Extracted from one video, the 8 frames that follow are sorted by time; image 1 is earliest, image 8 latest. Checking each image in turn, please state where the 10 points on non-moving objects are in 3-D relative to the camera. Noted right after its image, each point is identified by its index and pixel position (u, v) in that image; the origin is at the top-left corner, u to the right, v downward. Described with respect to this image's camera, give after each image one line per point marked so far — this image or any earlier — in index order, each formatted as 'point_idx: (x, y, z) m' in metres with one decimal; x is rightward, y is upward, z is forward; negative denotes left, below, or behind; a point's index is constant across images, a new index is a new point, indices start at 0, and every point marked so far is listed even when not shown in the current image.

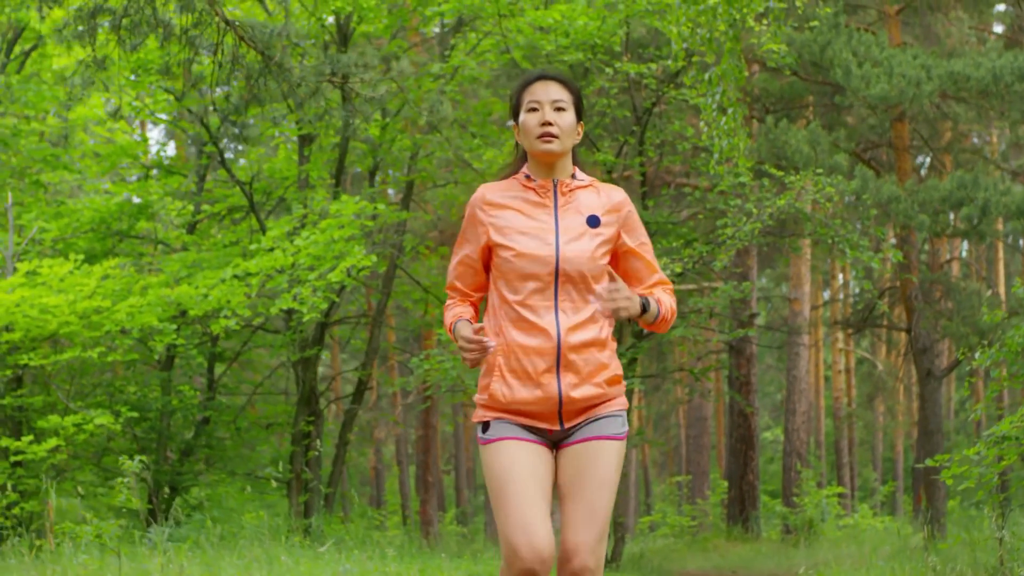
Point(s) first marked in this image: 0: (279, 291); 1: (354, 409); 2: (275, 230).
0: (-2.5, 0.0, +11.8) m
1: (-1.9, -1.5, +13.1) m
2: (-2.4, +0.6, +11.3) m
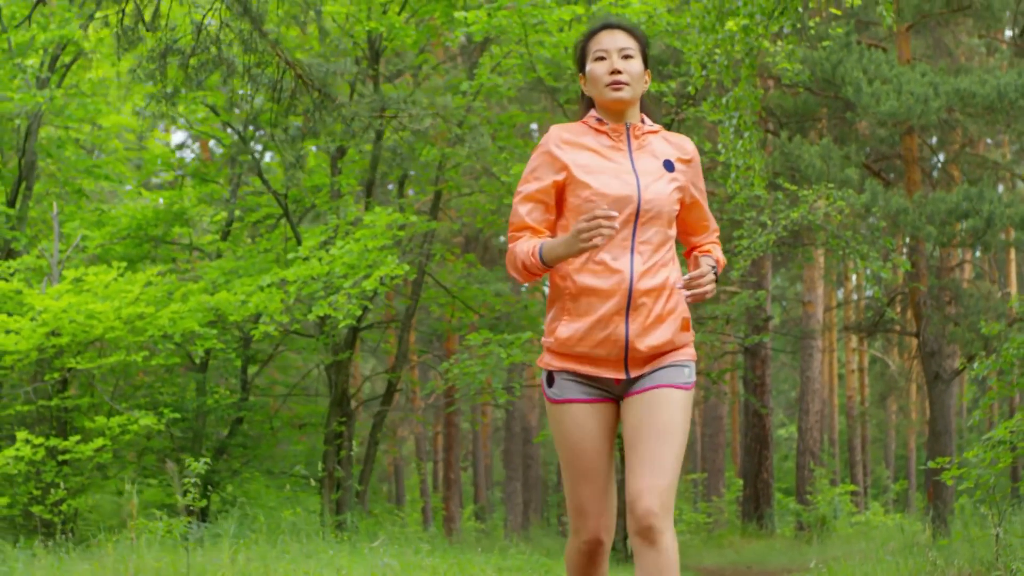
0: (-2.2, -0.1, +12.3) m
1: (-1.6, -1.5, +13.7) m
2: (-2.2, +0.5, +11.9) m
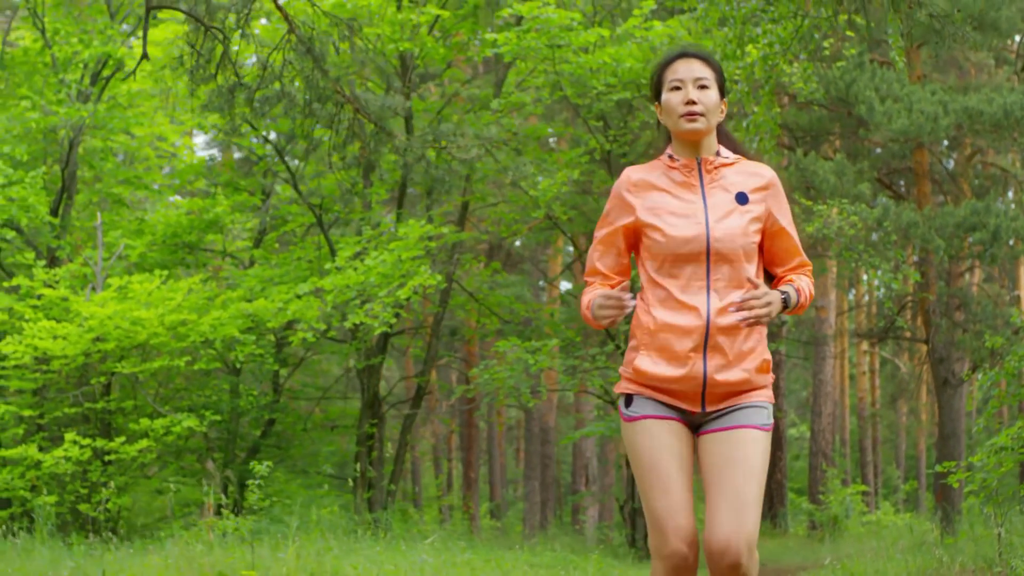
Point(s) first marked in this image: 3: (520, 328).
0: (-1.9, -0.2, +12.8) m
1: (-1.3, -1.6, +14.2) m
2: (-1.9, +0.4, +12.4) m
3: (+0.1, -0.5, +14.9) m
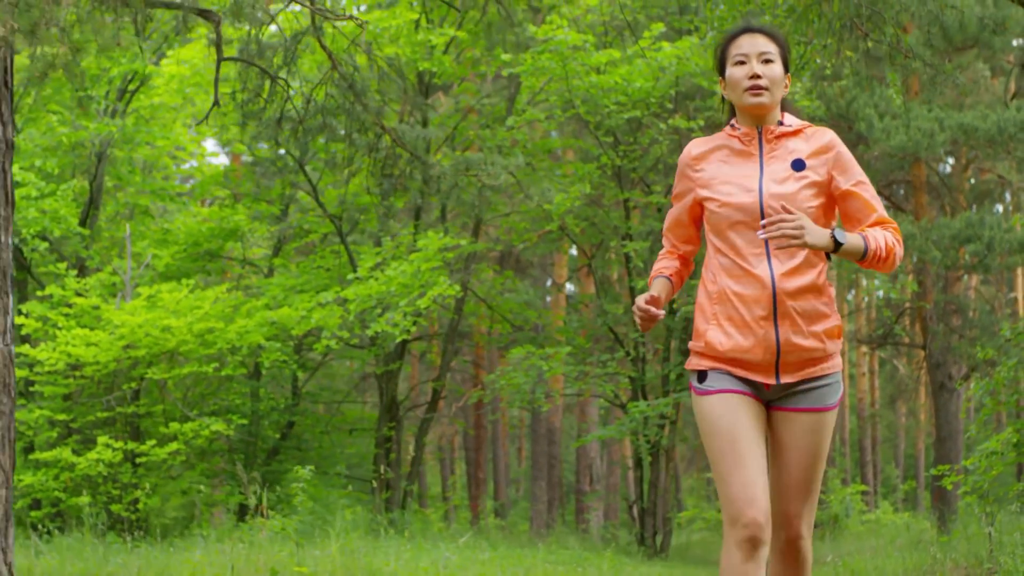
0: (-1.7, -0.3, +13.4) m
1: (-1.1, -1.7, +14.7) m
2: (-1.7, +0.3, +12.9) m
3: (+0.3, -0.7, +15.4) m
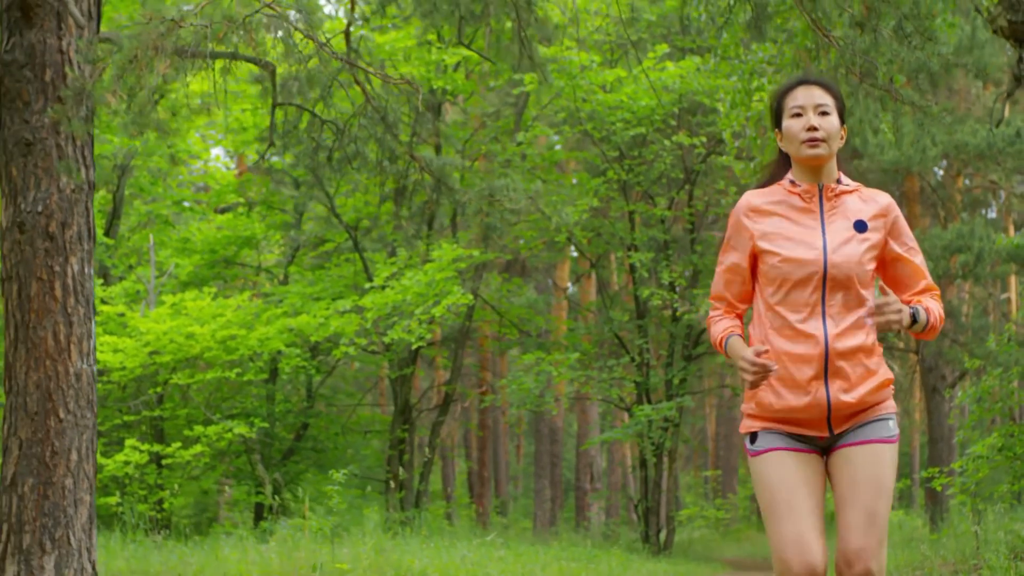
0: (-1.6, -0.4, +13.9) m
1: (-1.0, -1.8, +15.3) m
2: (-1.6, +0.2, +13.5) m
3: (+0.4, -0.8, +15.9) m
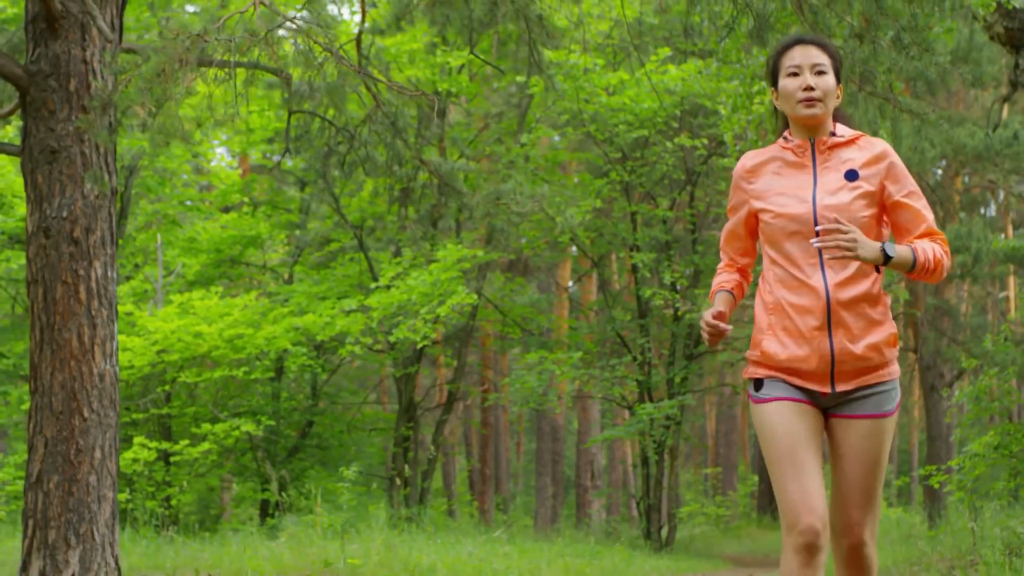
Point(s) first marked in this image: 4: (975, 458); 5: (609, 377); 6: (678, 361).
0: (-1.6, -0.4, +14.1) m
1: (-1.0, -1.8, +15.5) m
2: (-1.5, +0.2, +13.7) m
3: (+0.4, -0.7, +16.1) m
4: (+3.8, -1.4, +9.0) m
5: (+1.4, -1.2, +15.2) m
6: (+2.3, -1.0, +15.1) m
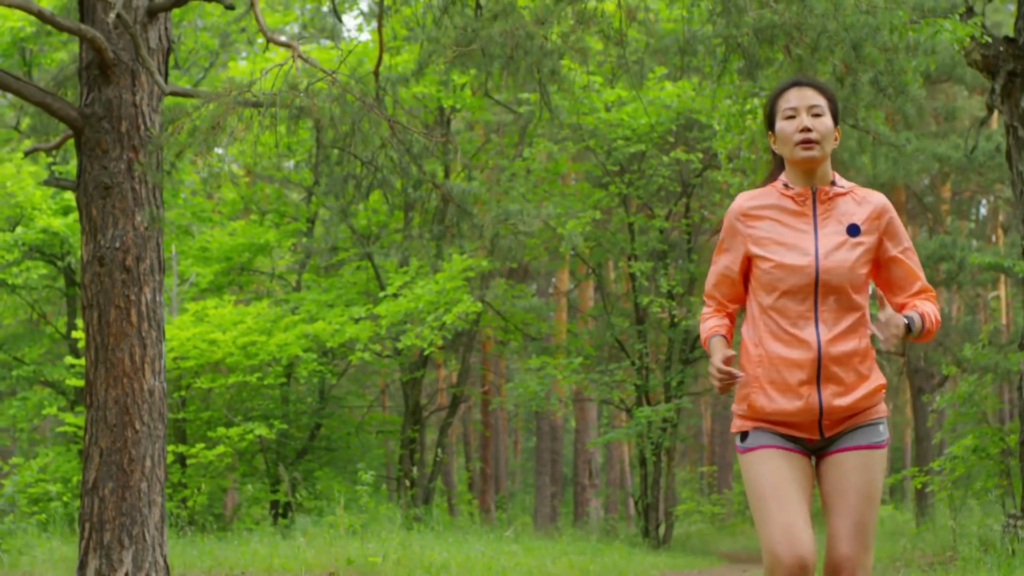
0: (-1.5, -0.5, +14.6) m
1: (-0.9, -1.9, +16.0) m
2: (-1.5, +0.1, +14.2) m
3: (+0.5, -0.8, +16.7) m
4: (+3.9, -1.5, +9.5) m
5: (+1.4, -1.3, +15.7) m
6: (+2.3, -1.1, +15.6) m
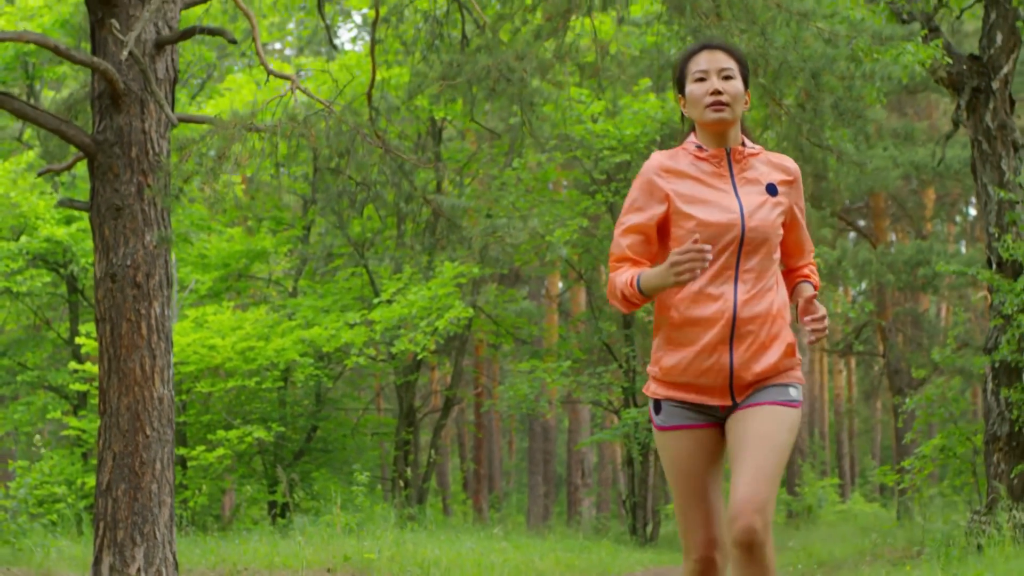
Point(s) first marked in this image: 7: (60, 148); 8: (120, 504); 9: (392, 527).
0: (-1.7, -0.6, +15.1) m
1: (-1.0, -2.0, +16.4) m
2: (-1.6, 0.0, +14.6) m
3: (+0.3, -0.9, +17.1) m
4: (+3.8, -1.6, +10.0) m
5: (+1.3, -1.4, +16.1) m
6: (+2.2, -1.2, +16.1) m
7: (-3.4, +1.1, +8.2) m
8: (-2.3, -1.3, +6.3) m
9: (-1.2, -2.5, +11.3) m
